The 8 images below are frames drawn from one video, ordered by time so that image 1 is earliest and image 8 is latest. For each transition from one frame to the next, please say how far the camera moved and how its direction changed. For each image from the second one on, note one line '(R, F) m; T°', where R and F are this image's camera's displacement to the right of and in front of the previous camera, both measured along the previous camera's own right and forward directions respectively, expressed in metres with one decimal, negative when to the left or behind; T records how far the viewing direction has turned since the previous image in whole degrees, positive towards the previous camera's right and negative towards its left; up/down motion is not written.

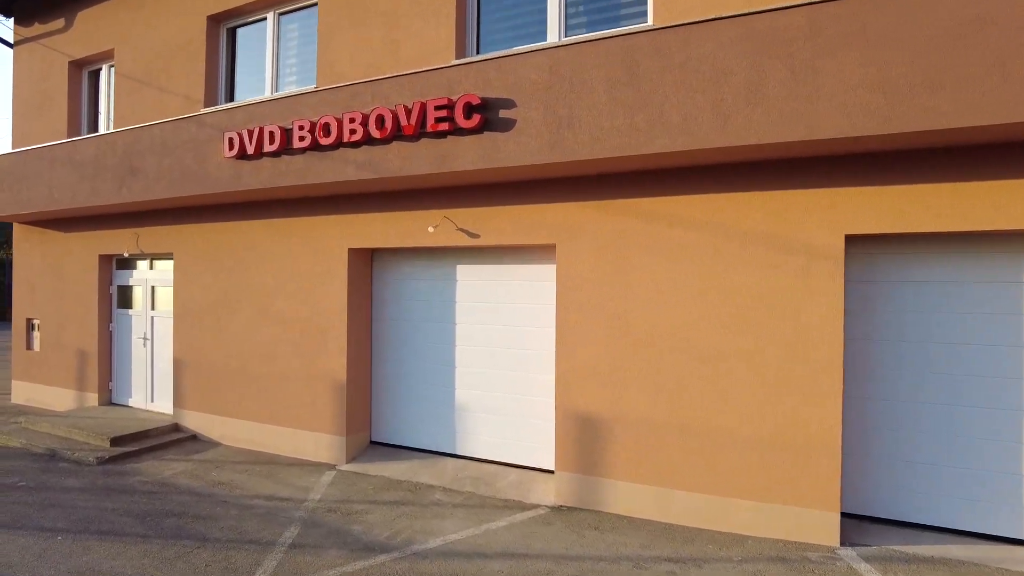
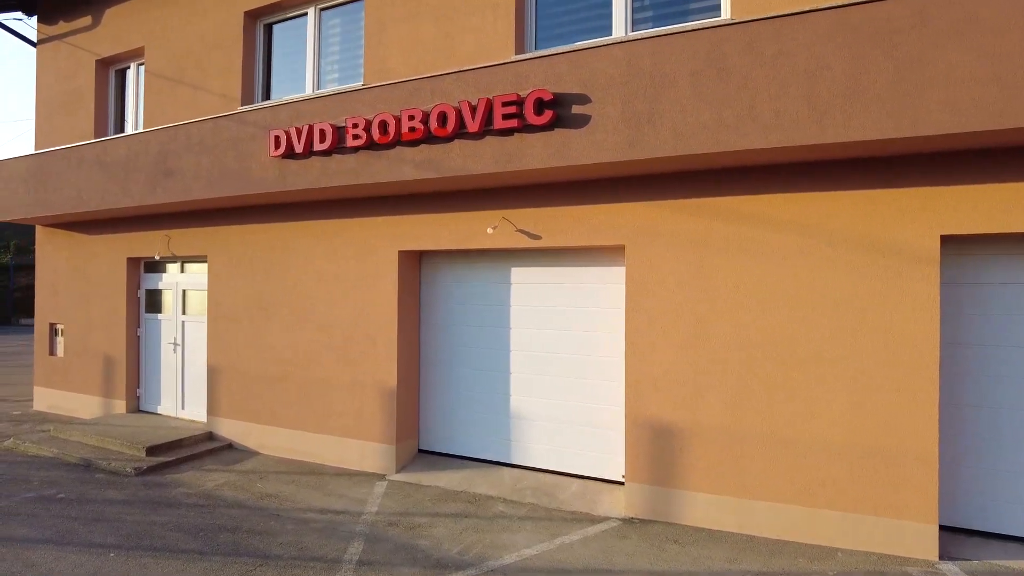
(-0.6, +0.2) m; 0°
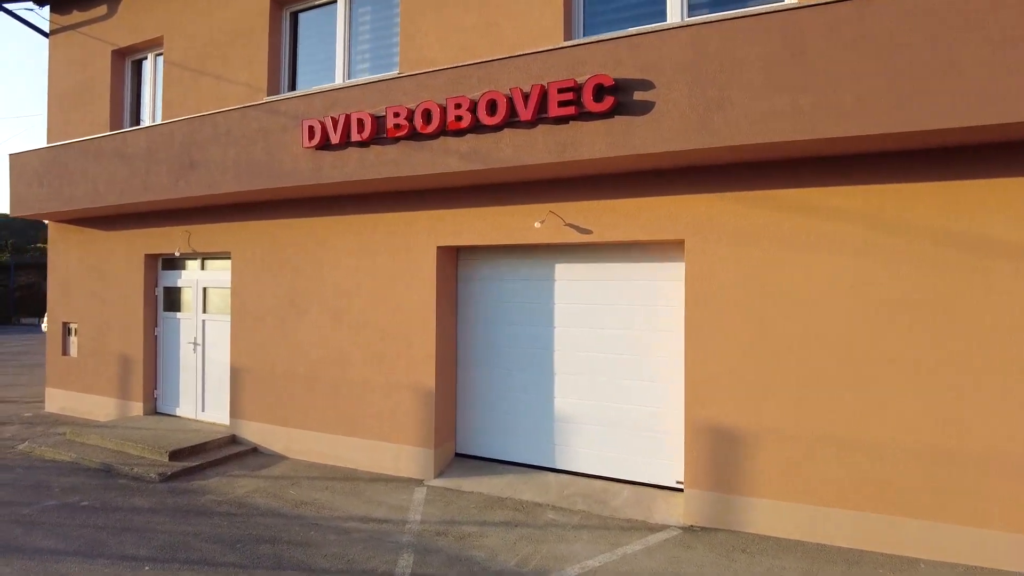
(-0.5, +0.3) m; 0°
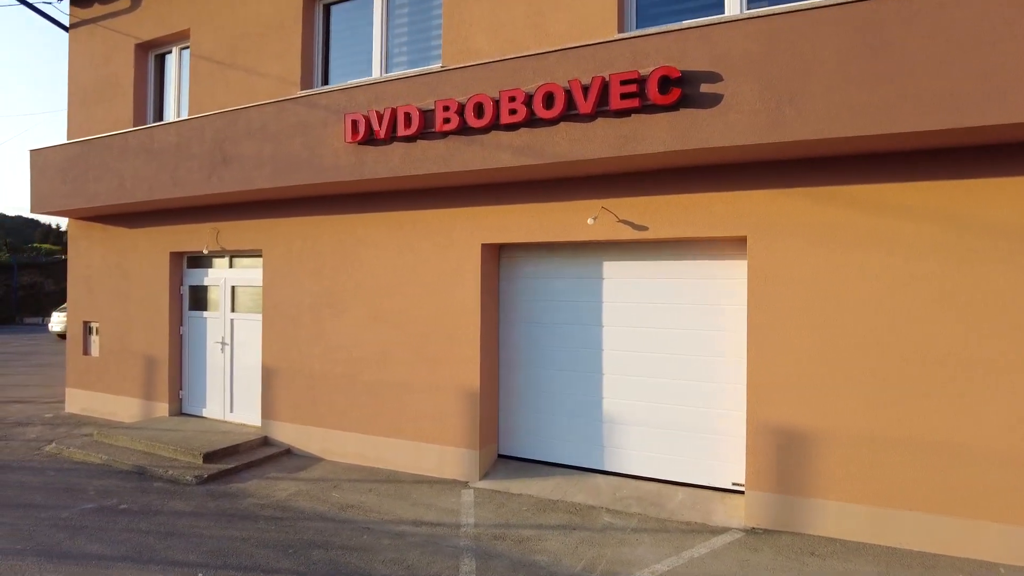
(-0.5, +0.1) m; 0°
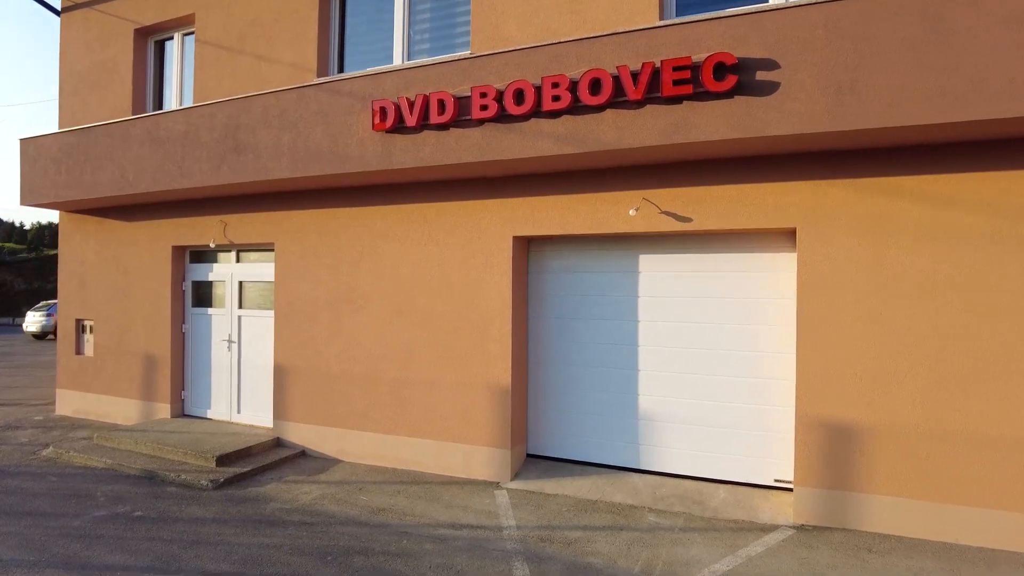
(-0.6, +0.2) m; +2°
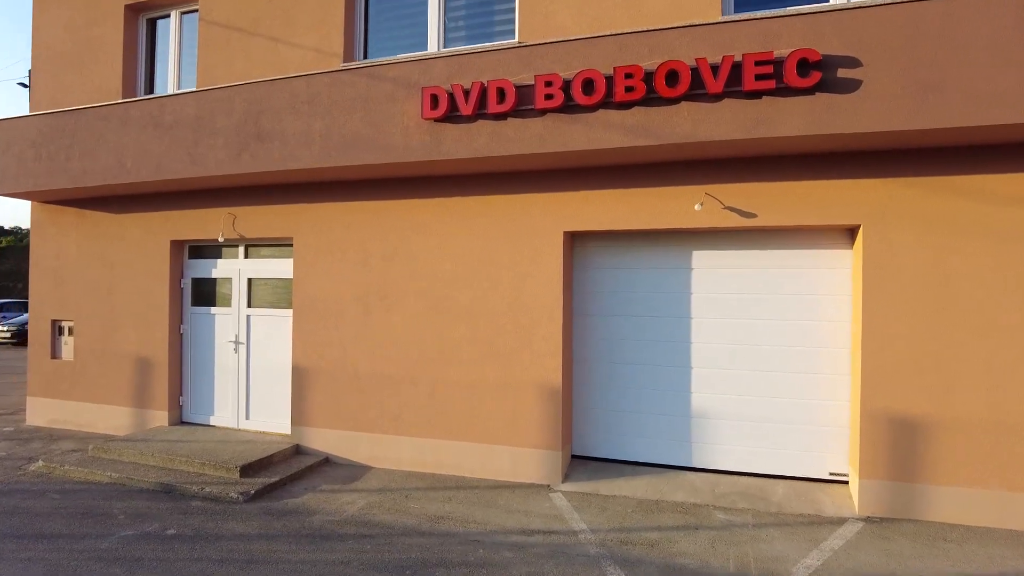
(-1.1, +0.2) m; +6°
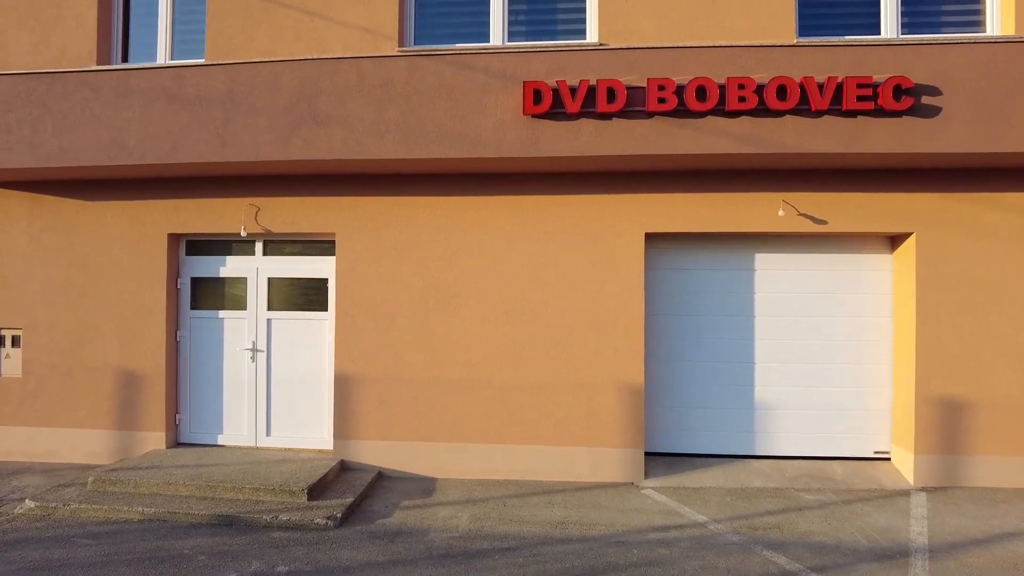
(-2.2, +0.4) m; +14°
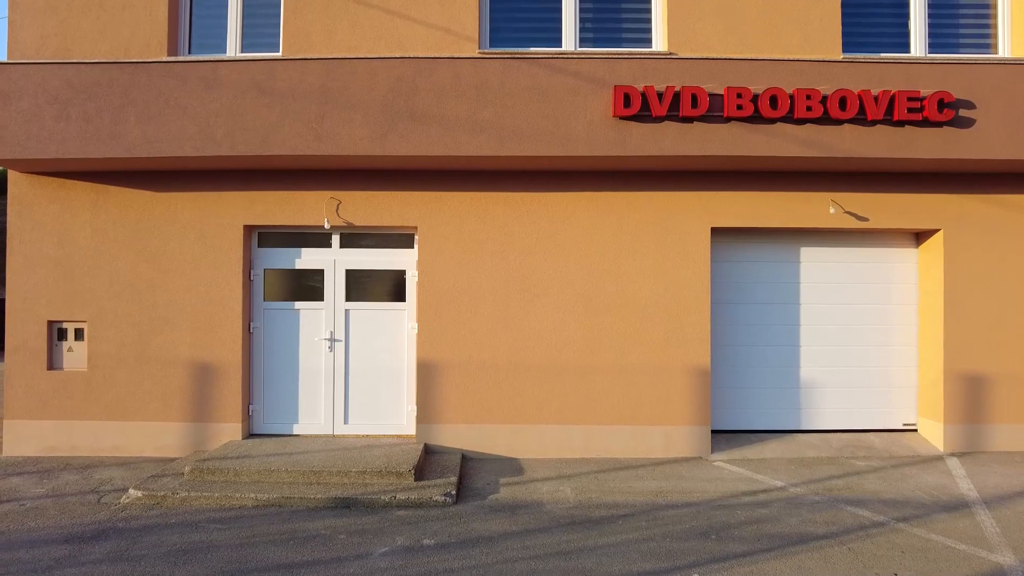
(-1.4, -0.3) m; +6°
